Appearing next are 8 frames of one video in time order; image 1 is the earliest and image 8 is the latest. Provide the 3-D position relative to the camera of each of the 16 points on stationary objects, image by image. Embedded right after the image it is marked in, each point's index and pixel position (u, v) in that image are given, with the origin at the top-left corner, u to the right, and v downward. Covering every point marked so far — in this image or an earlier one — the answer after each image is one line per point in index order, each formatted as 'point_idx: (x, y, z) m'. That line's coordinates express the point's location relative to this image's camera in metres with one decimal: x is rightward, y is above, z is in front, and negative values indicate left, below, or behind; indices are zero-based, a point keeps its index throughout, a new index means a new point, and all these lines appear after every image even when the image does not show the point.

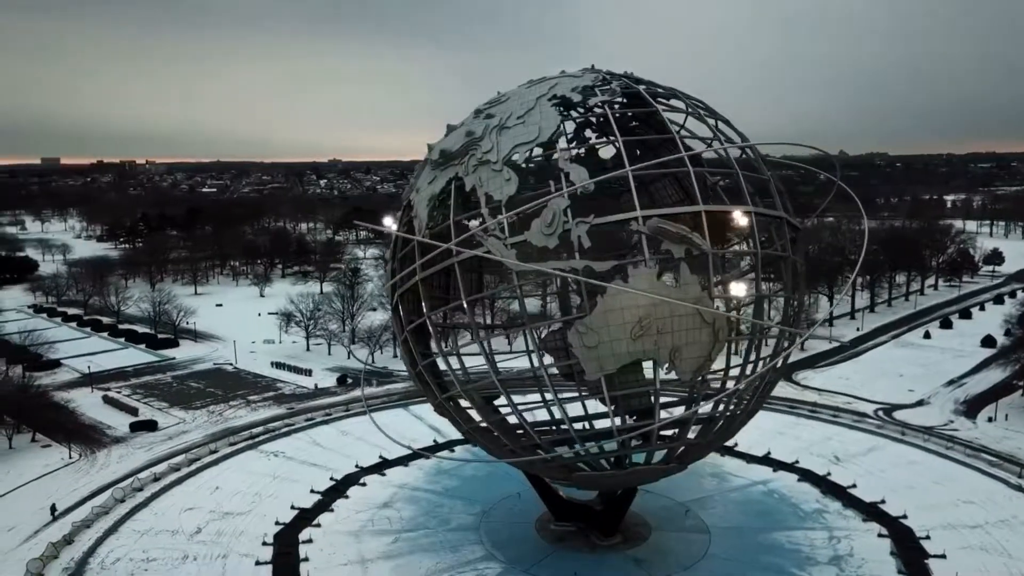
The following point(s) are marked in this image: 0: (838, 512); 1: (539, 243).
0: (+8.1, -5.6, +18.0) m
1: (+0.5, +0.7, +11.8) m
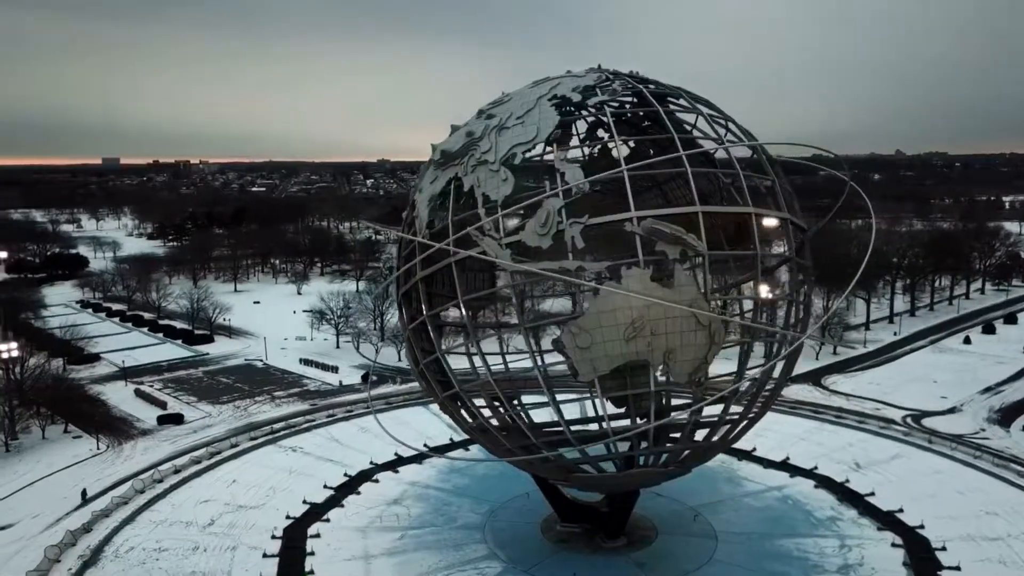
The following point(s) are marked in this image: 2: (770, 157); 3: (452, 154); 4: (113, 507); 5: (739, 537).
0: (+8.3, -5.6, +17.5) m
1: (+0.4, +0.7, +11.8) m
2: (+5.6, +2.9, +15.8) m
3: (-1.1, +2.5, +13.4) m
4: (-10.3, -5.7, +18.6) m
5: (+5.2, -5.7, +16.6) m
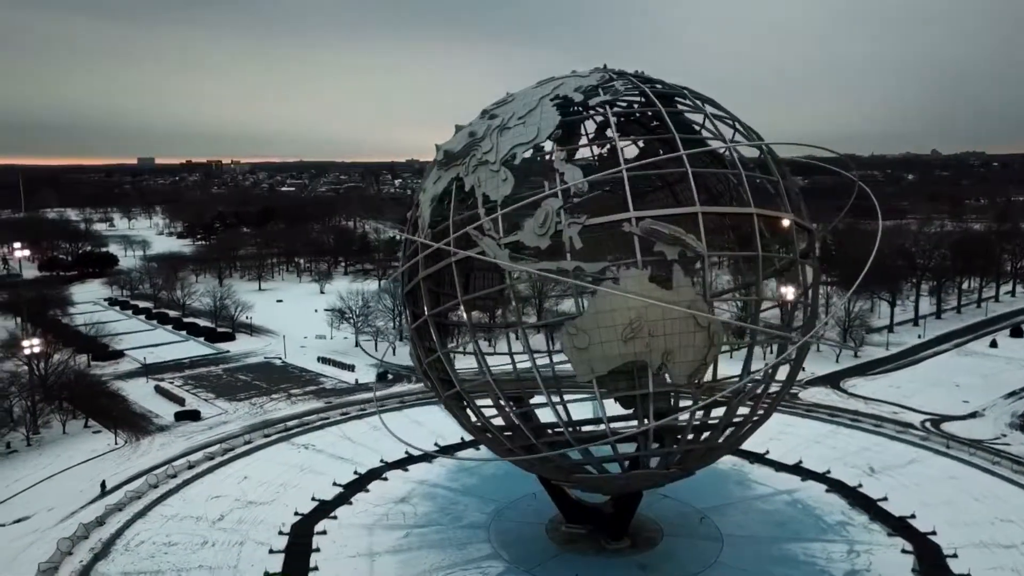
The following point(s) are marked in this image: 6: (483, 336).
0: (+8.4, -5.7, +17.3) m
1: (+0.3, +0.7, +11.8) m
2: (+5.7, +2.8, +15.6) m
3: (-1.1, +2.5, +13.4) m
4: (-10.2, -5.6, +19.0) m
5: (+5.3, -5.7, +16.4) m
6: (-0.6, -0.9, +13.8) m
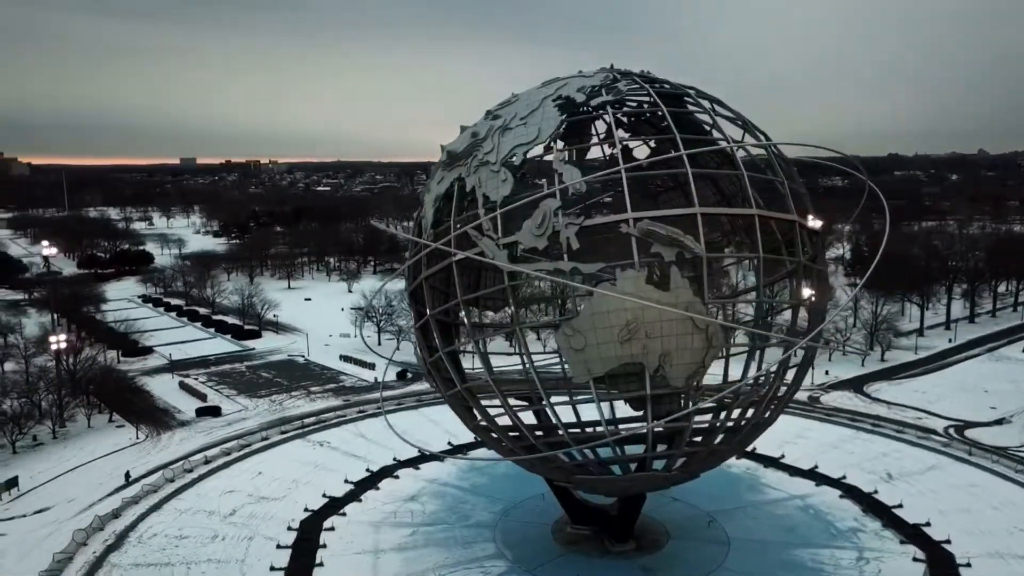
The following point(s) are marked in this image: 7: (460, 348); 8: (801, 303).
0: (+8.5, -5.7, +16.9) m
1: (+0.3, +0.7, +11.8) m
2: (+5.8, +2.8, +15.4) m
3: (-1.0, +2.5, +13.4) m
4: (-10.0, -5.6, +19.4) m
5: (+5.4, -5.8, +16.2) m
6: (-0.6, -0.9, +13.8) m
7: (-1.0, -1.2, +14.0) m
8: (+6.0, -0.3, +15.0) m
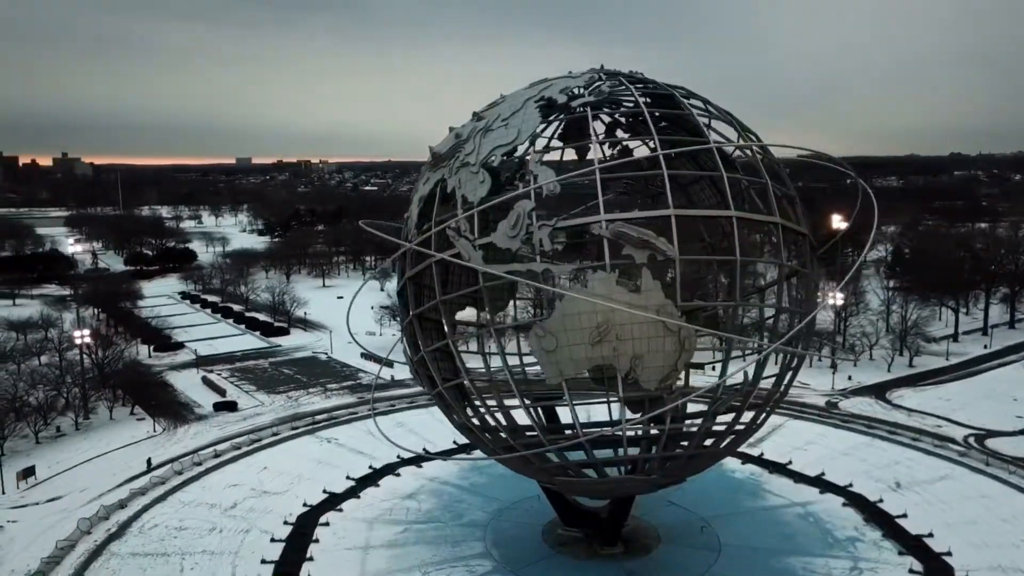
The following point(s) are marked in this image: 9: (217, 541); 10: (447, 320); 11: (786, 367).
0: (+8.3, -5.8, +16.5) m
1: (-0.1, +0.7, +11.8) m
2: (+5.6, +2.7, +15.1) m
3: (-1.3, +2.5, +13.5) m
4: (-10.0, -5.5, +19.9) m
5: (+5.2, -5.8, +15.9) m
6: (-0.9, -0.9, +13.9) m
7: (-1.3, -1.2, +14.1) m
8: (+5.8, -0.4, +14.7) m
9: (-6.8, -5.9, +16.6) m
10: (-1.4, -0.6, +13.8) m
11: (+5.7, -1.6, +14.9) m
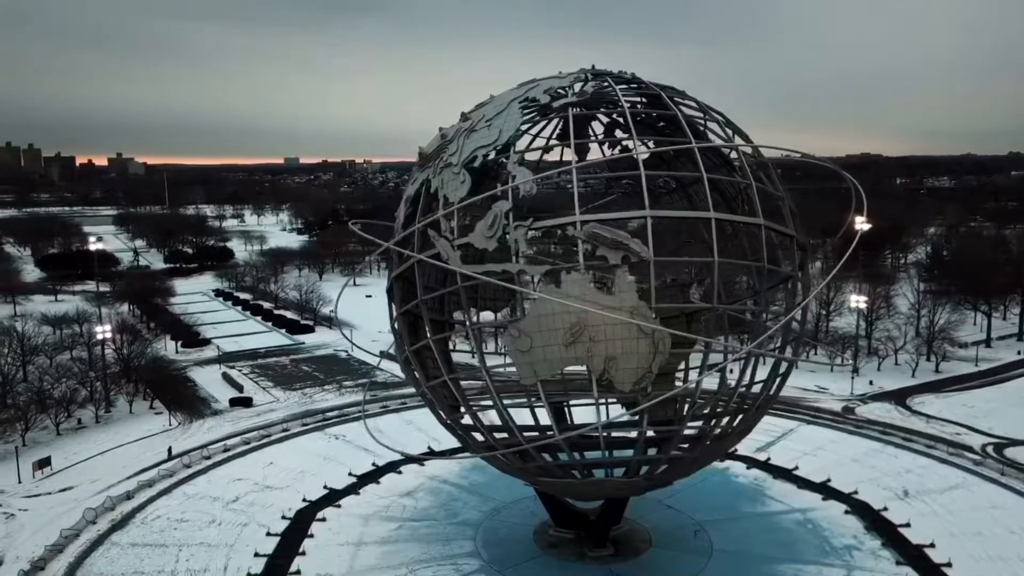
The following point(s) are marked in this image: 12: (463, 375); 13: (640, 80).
0: (+8.1, -5.9, +16.2) m
1: (-0.5, +0.7, +11.8) m
2: (+5.4, +2.7, +14.9) m
3: (-1.6, +2.5, +13.6) m
4: (-10.1, -5.4, +20.4) m
5: (+4.9, -5.9, +15.7) m
6: (-1.2, -0.9, +14.0) m
7: (-1.6, -1.2, +14.2) m
8: (+5.5, -0.4, +14.5) m
9: (-7.0, -5.8, +17.0) m
10: (-1.6, -0.6, +13.8) m
11: (+5.4, -1.7, +14.7) m
12: (-1.1, -1.7, +13.9) m
13: (+2.6, +4.2, +14.7) m
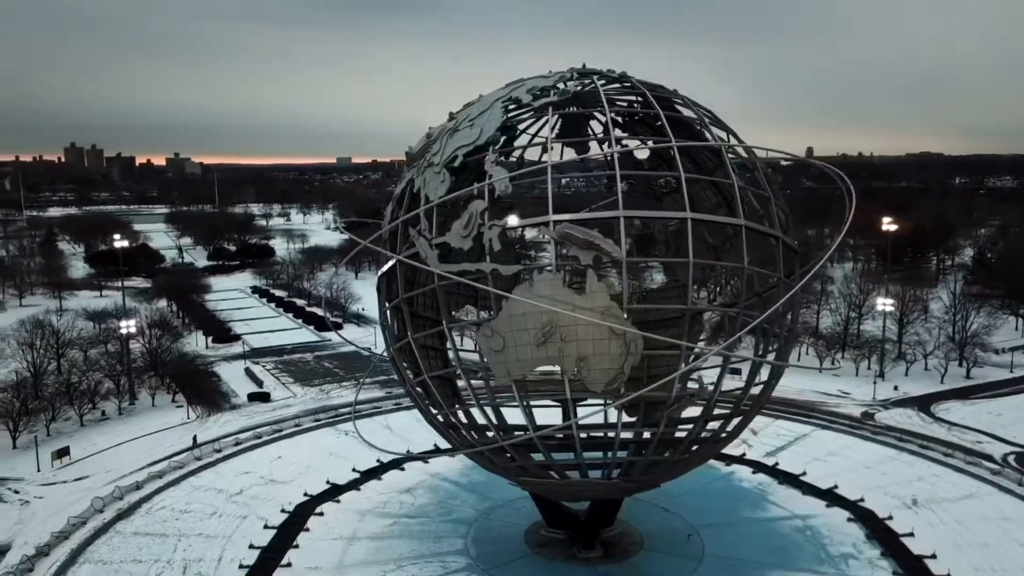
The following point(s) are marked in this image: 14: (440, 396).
0: (+7.9, -6.0, +15.8) m
1: (-0.9, +0.7, +11.9) m
2: (+5.1, +2.6, +14.6) m
3: (-1.9, +2.5, +13.8) m
4: (-10.0, -5.3, +21.0) m
5: (+4.7, -5.9, +15.5) m
6: (-1.5, -0.9, +14.1) m
7: (-1.9, -1.1, +14.3) m
8: (+5.2, -0.5, +14.3) m
9: (-7.2, -5.7, +17.4) m
10: (-1.9, -0.6, +14.0) m
11: (+5.1, -1.7, +14.4) m
12: (-1.4, -1.6, +14.0) m
13: (+2.4, +4.2, +14.6) m
14: (-1.5, -2.1, +14.4) m
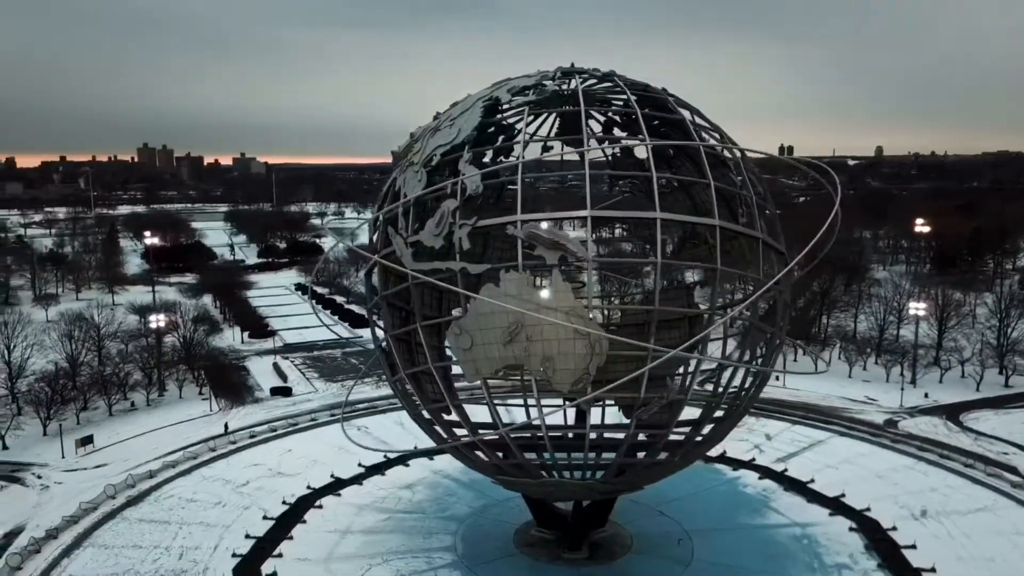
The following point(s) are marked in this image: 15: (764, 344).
0: (+7.6, -6.1, +15.4) m
1: (-1.4, +0.7, +12.0) m
2: (+4.8, +2.6, +14.4) m
3: (-2.2, +2.5, +14.0) m
4: (-10.0, -5.2, +21.7) m
5: (+4.3, -6.0, +15.3) m
6: (-1.8, -0.9, +14.3) m
7: (-2.2, -1.1, +14.5) m
8: (+4.9, -0.5, +14.0) m
9: (-7.3, -5.6, +18.0) m
10: (-2.3, -0.5, +14.2) m
11: (+4.8, -1.8, +14.2) m
12: (-1.8, -1.6, +14.2) m
13: (+2.1, +4.2, +14.5) m
14: (-1.8, -2.1, +14.5) m
15: (+5.4, -1.2, +15.2) m
